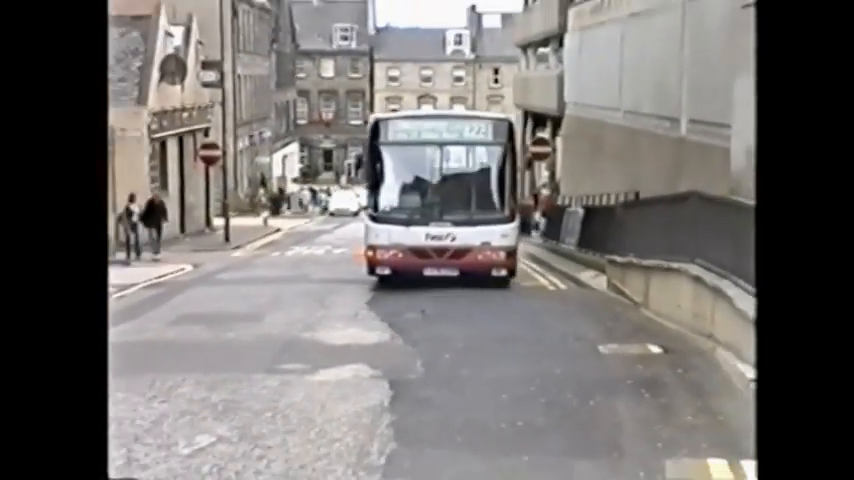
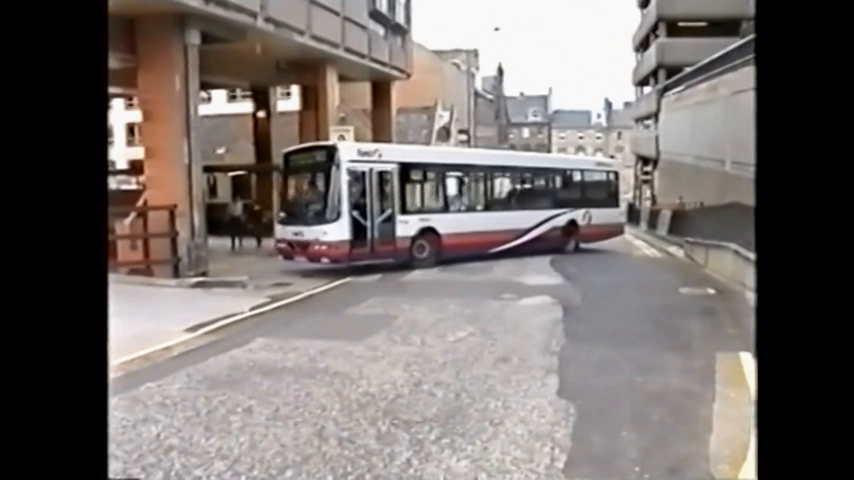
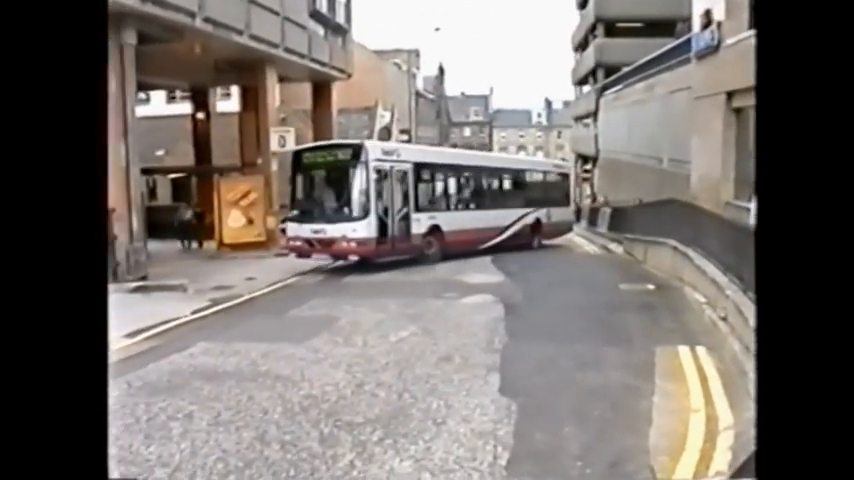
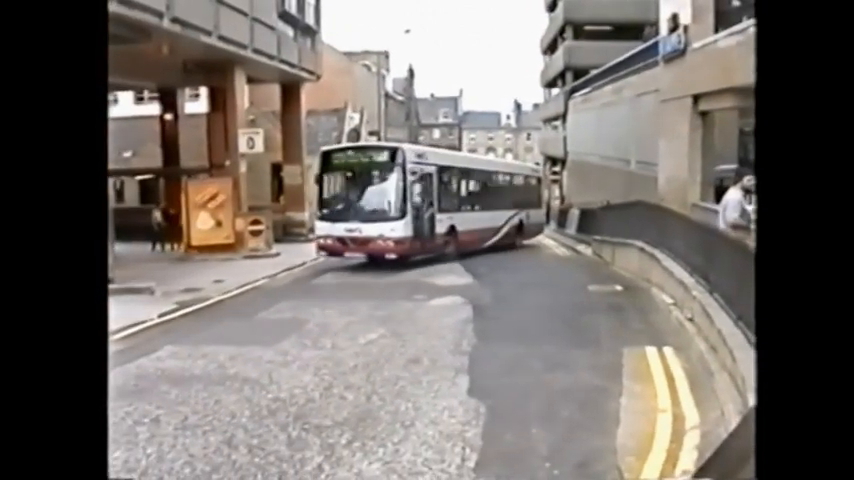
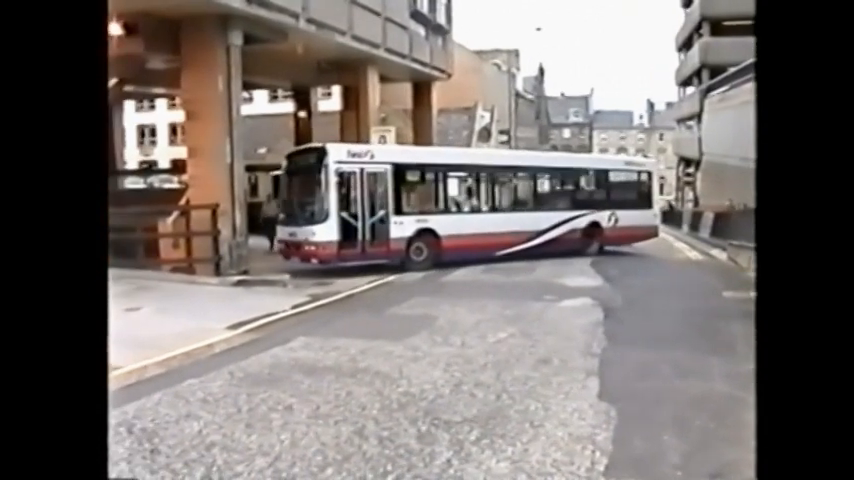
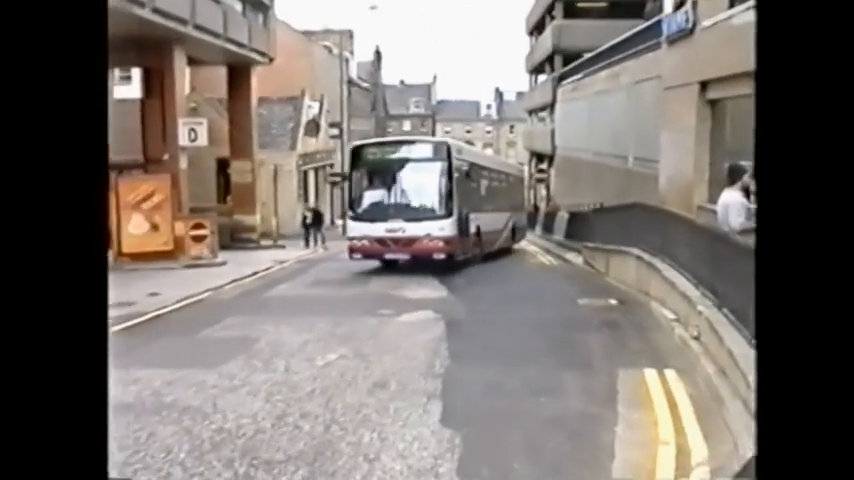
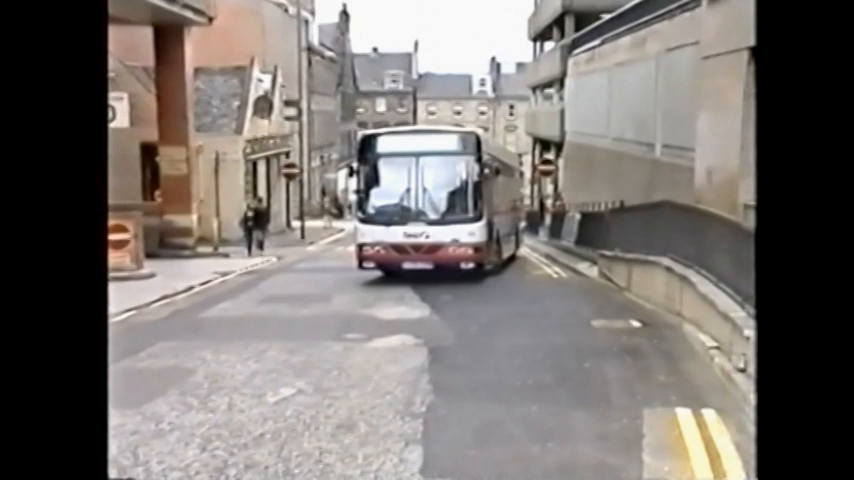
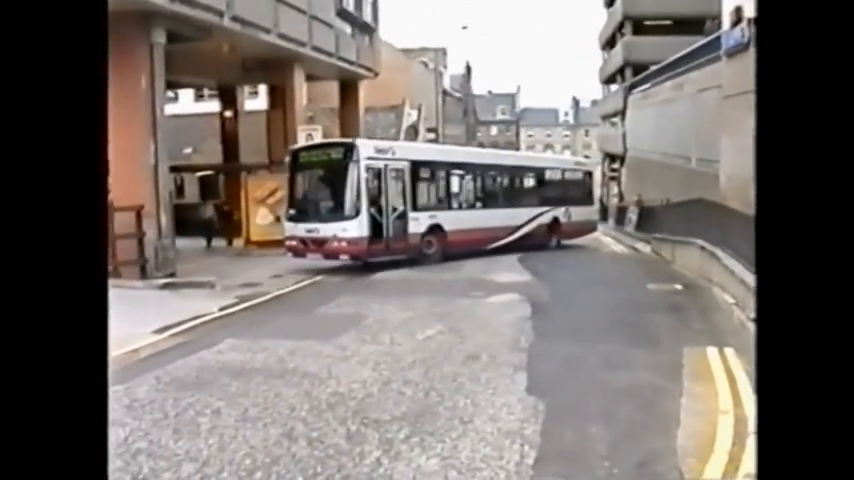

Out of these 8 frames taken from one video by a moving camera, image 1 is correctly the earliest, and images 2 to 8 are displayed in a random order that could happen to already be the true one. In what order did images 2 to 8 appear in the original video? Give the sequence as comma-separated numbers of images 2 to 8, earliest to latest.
7, 6, 4, 3, 8, 2, 5
